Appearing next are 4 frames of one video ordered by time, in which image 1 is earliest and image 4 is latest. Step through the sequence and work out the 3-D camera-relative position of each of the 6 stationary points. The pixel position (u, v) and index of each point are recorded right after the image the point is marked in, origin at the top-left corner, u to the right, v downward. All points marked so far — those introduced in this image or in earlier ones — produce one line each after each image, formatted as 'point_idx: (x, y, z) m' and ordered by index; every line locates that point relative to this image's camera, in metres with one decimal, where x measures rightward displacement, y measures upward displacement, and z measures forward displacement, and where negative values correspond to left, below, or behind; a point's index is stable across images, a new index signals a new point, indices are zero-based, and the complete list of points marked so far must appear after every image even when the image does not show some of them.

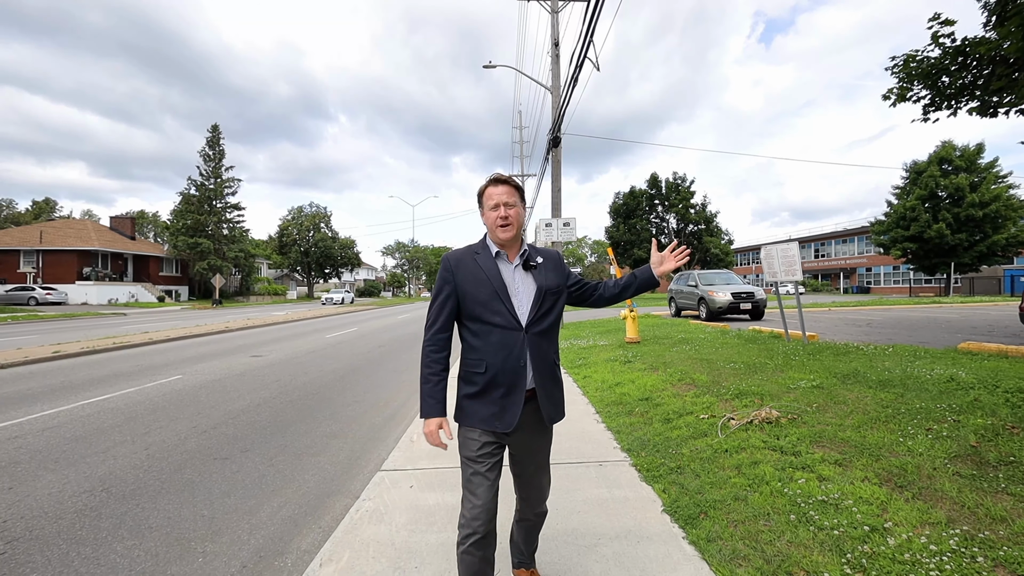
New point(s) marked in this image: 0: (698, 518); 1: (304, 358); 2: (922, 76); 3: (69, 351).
0: (+1.1, -1.3, +2.9) m
1: (-4.5, -1.5, +10.6) m
2: (+6.6, +3.4, +7.9) m
3: (-9.0, -1.3, +10.1) m
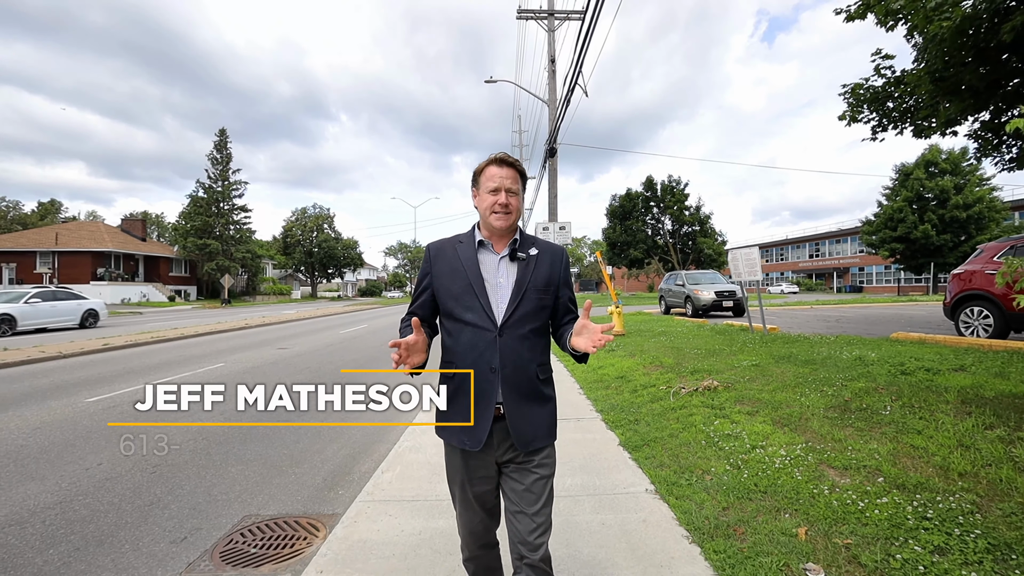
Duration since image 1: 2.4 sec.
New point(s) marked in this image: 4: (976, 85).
0: (+1.1, -1.3, +4.1) m
1: (-4.5, -1.5, +11.8) m
2: (+6.6, +3.4, +9.1) m
3: (-9.1, -1.3, +11.3) m
4: (+6.3, +2.7, +6.7) m
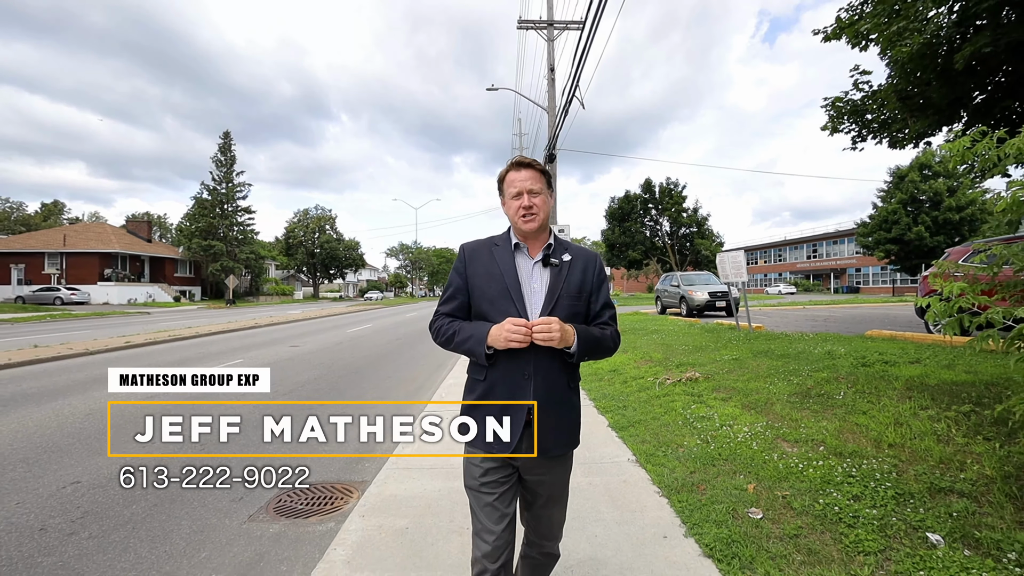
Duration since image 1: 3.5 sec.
0: (+1.1, -1.3, +4.7) m
1: (-4.5, -1.5, +12.4) m
2: (+6.6, +3.4, +9.7) m
3: (-9.0, -1.3, +11.9) m
4: (+6.3, +2.7, +7.3) m
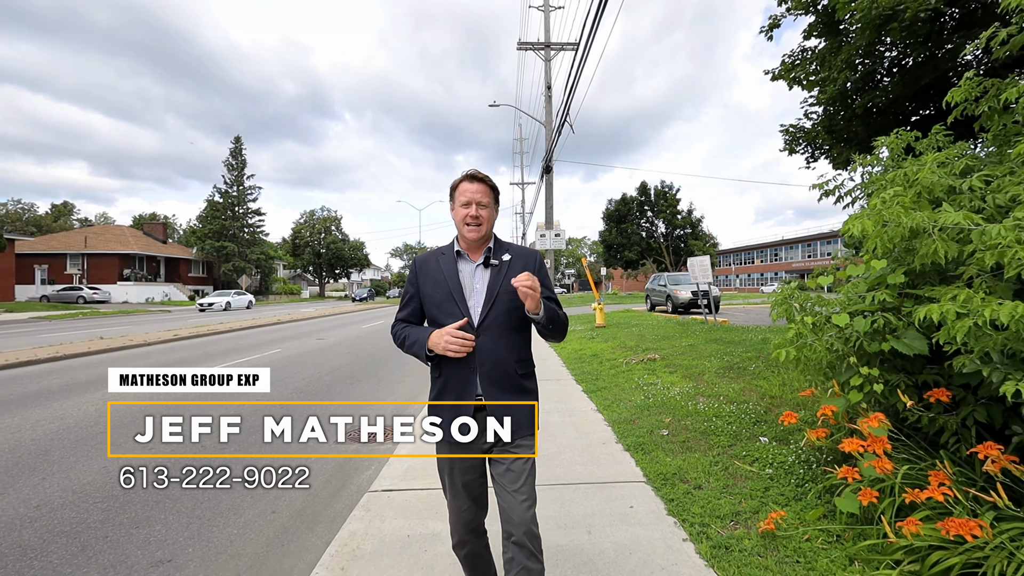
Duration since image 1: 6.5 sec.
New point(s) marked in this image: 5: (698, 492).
0: (+1.1, -1.3, +6.3) m
1: (-4.5, -1.5, +14.1) m
2: (+6.6, +3.4, +11.3) m
3: (-9.0, -1.3, +13.6) m
4: (+6.3, +2.7, +8.9) m
5: (+1.2, -1.3, +3.2) m
